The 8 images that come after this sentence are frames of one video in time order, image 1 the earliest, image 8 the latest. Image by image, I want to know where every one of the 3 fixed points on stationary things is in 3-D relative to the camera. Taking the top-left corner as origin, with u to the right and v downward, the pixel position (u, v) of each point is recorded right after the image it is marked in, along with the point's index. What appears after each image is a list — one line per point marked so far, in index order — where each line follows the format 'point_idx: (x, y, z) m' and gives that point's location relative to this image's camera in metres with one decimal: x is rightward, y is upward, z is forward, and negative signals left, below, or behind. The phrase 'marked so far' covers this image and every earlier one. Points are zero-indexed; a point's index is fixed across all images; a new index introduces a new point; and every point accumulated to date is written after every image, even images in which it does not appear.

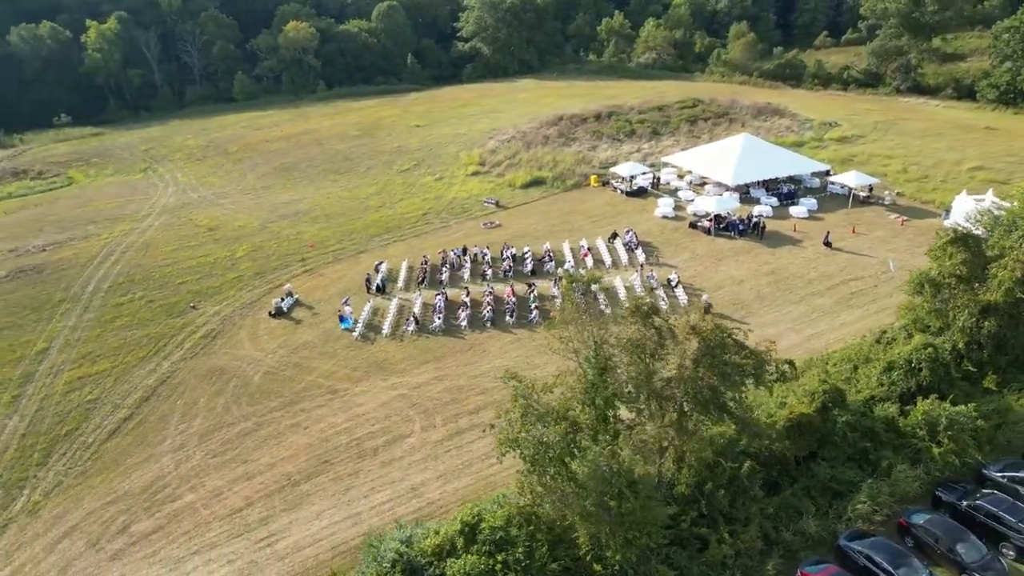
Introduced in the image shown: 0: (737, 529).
0: (+5.9, -6.3, +19.4) m
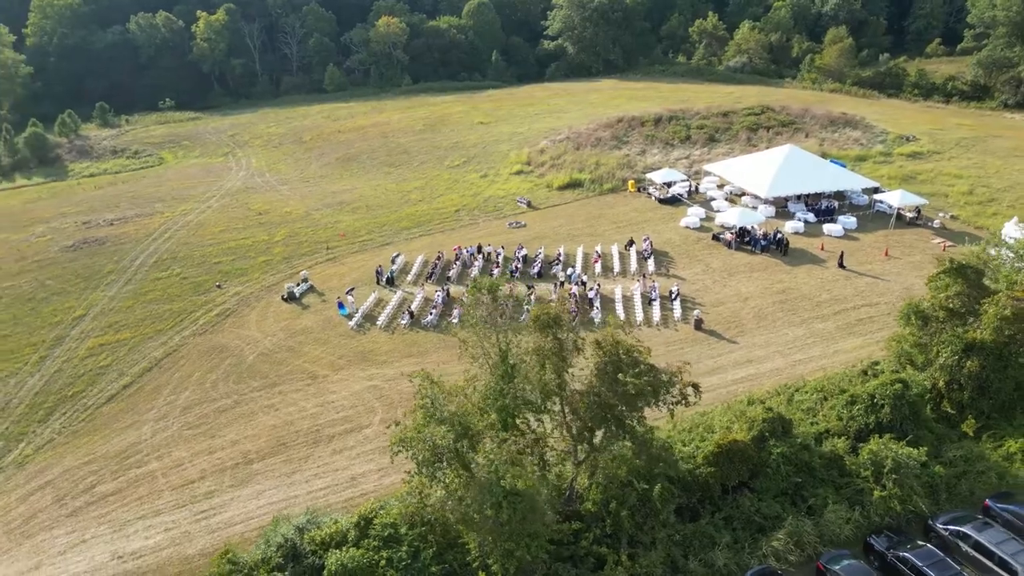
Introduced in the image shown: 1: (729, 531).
0: (+3.2, -6.7, +18.8) m
1: (+5.6, -6.4, +19.6) m
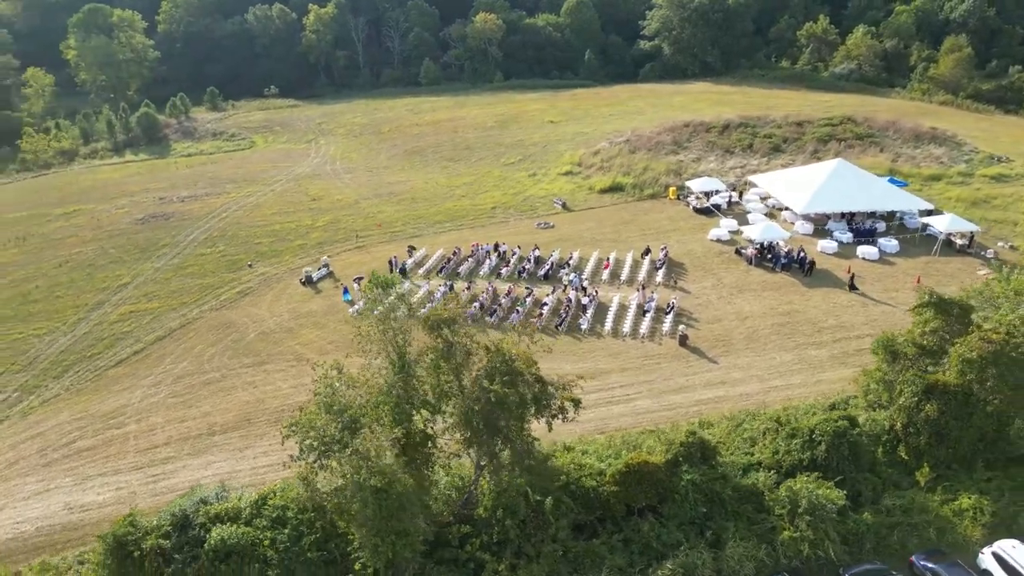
0: (+0.2, -6.9, +18.6) m
1: (+2.7, -6.8, +19.0) m
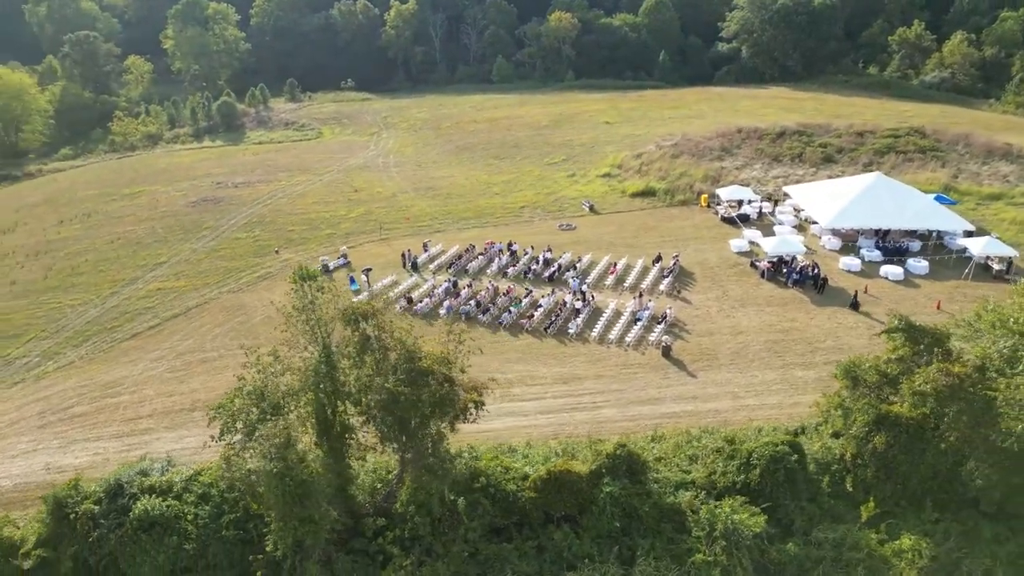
0: (-2.2, -6.9, +18.7) m
1: (+0.4, -6.9, +18.9) m
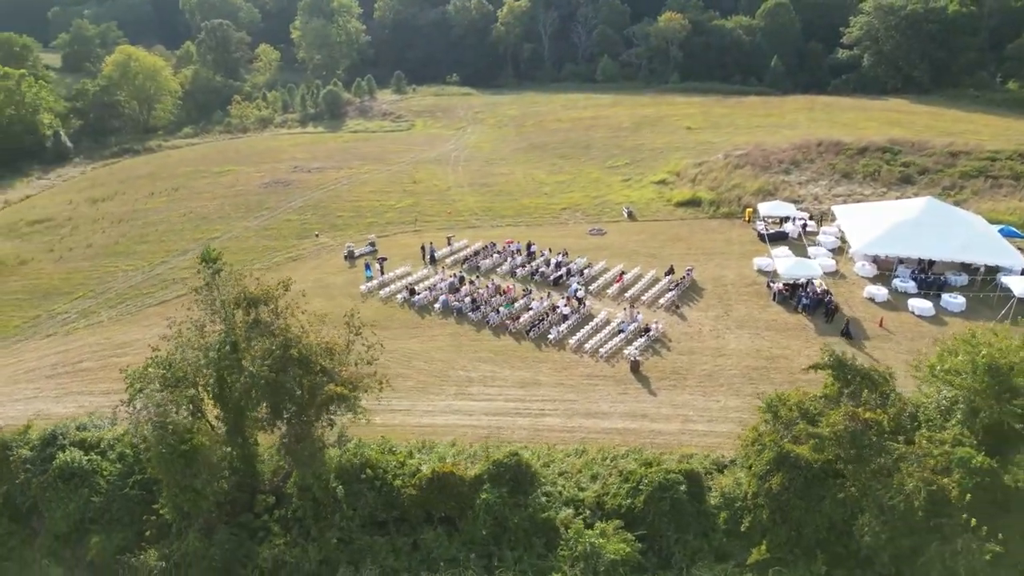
0: (-5.5, -6.6, +19.3) m
1: (-3.0, -6.9, +19.1) m
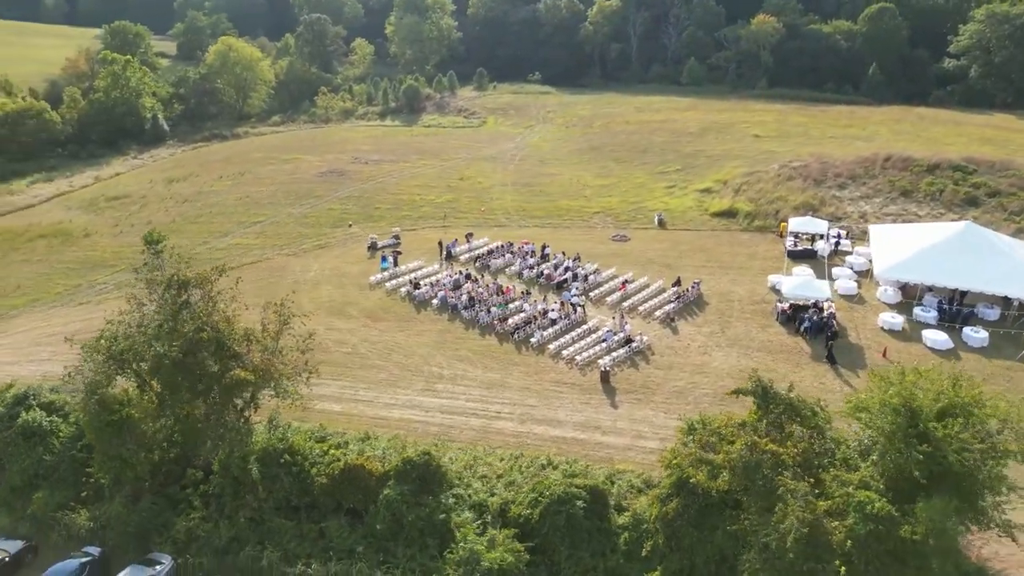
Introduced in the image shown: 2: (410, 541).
0: (-8.1, -6.2, +20.2) m
1: (-5.6, -6.7, +19.6) m
2: (-2.5, -6.4, +19.0) m
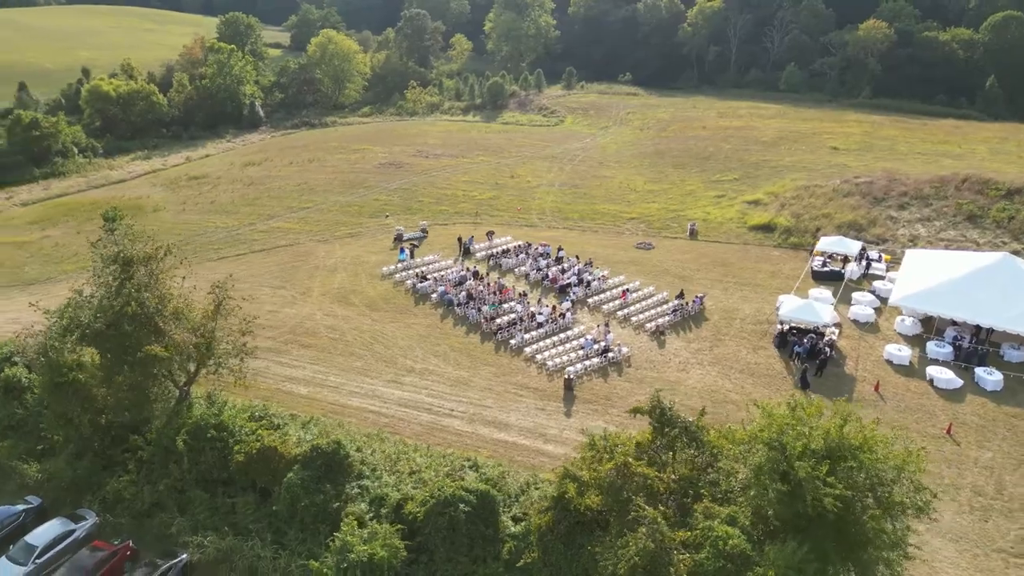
0: (-10.7, -5.6, +21.5) m
1: (-8.4, -6.2, +20.6) m
2: (-5.4, -6.2, +19.5) m
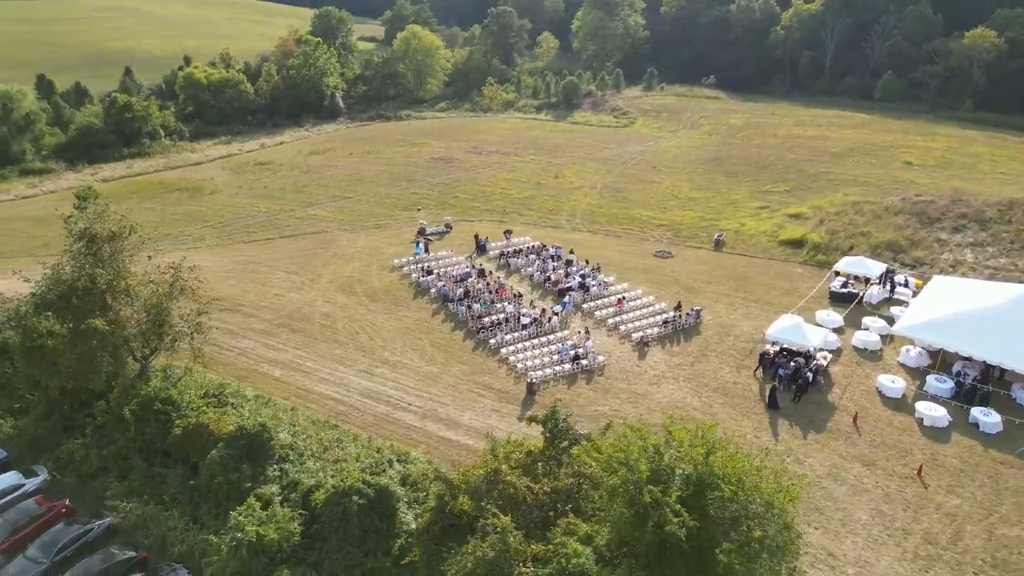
0: (-12.9, -4.9, +23.0) m
1: (-10.7, -5.6, +21.8) m
2: (-7.9, -5.8, +20.3) m
